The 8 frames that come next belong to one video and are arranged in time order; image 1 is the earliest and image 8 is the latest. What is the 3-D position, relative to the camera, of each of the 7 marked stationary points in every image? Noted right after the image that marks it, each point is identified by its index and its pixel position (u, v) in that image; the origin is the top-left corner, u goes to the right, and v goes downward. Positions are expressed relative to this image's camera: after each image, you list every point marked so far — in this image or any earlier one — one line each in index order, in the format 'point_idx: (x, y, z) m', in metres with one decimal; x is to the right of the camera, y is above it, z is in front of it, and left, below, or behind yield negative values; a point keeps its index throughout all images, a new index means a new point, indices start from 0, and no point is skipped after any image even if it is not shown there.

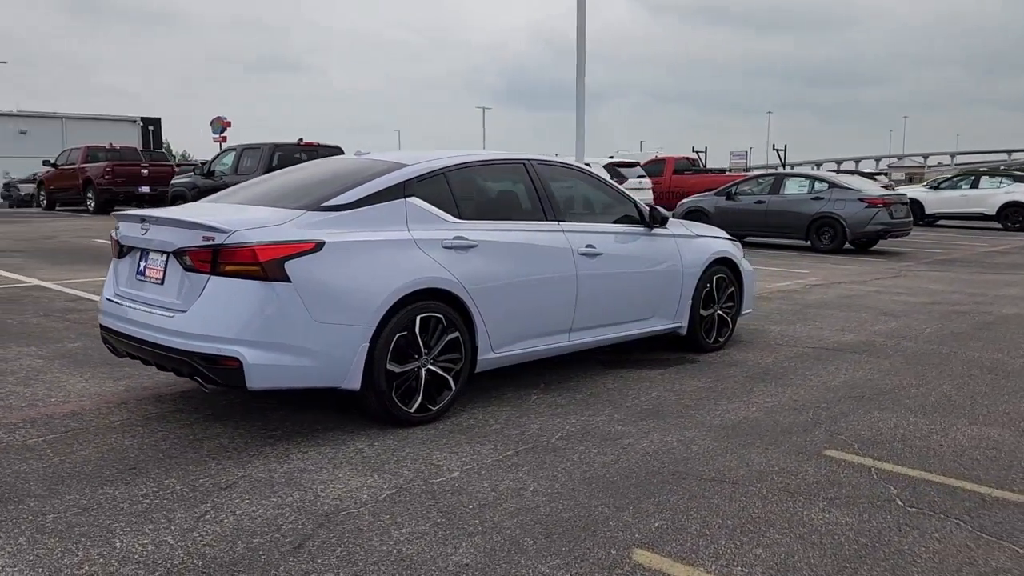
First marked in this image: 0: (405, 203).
0: (-0.6, +0.5, +4.7) m
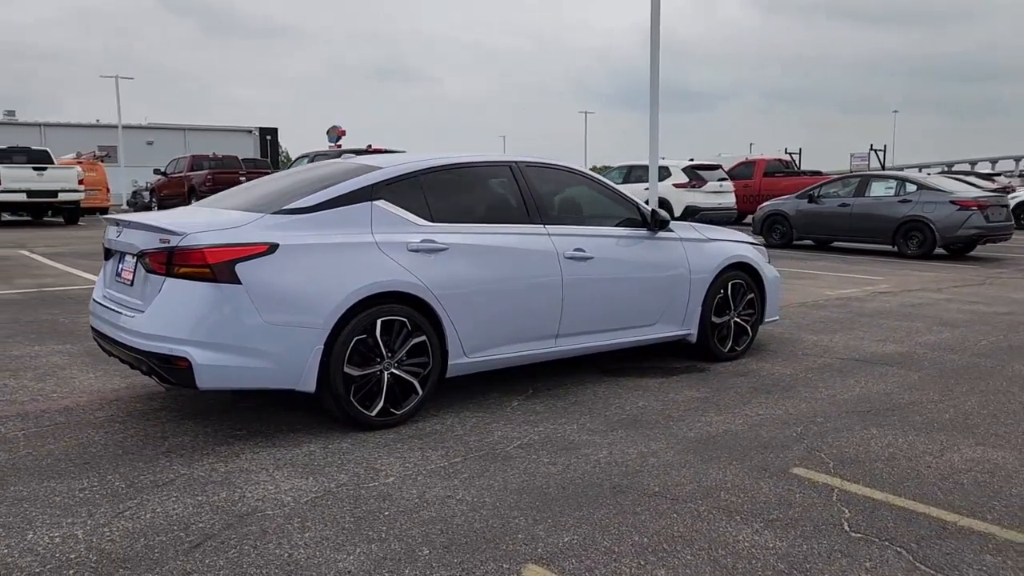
0: (-0.8, +0.4, +4.7) m
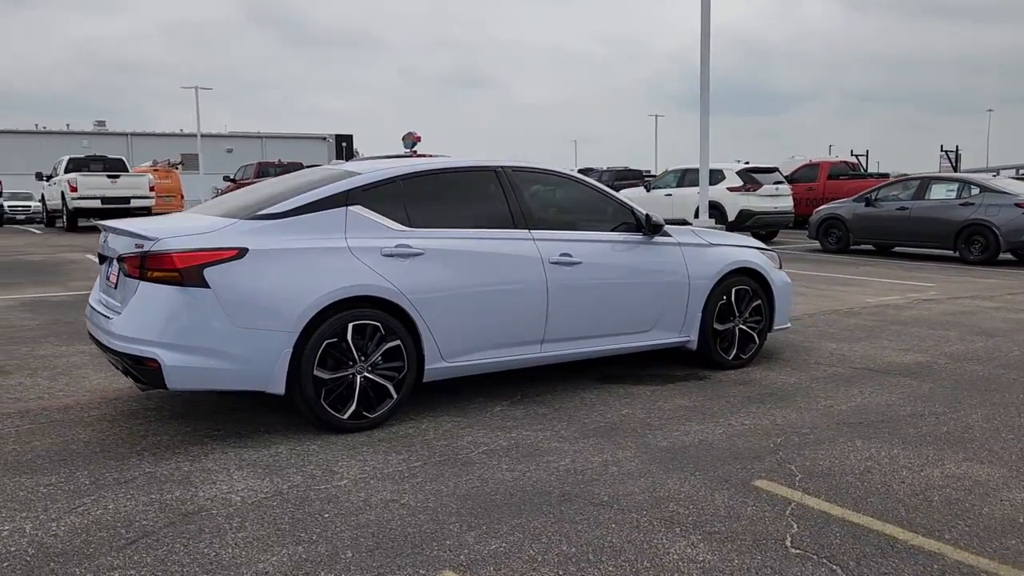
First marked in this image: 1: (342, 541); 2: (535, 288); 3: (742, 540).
0: (-0.9, +0.4, +4.8) m
1: (-0.7, -1.0, +3.3) m
2: (+0.1, 0.0, +5.3) m
3: (+0.9, -1.0, +3.4) m
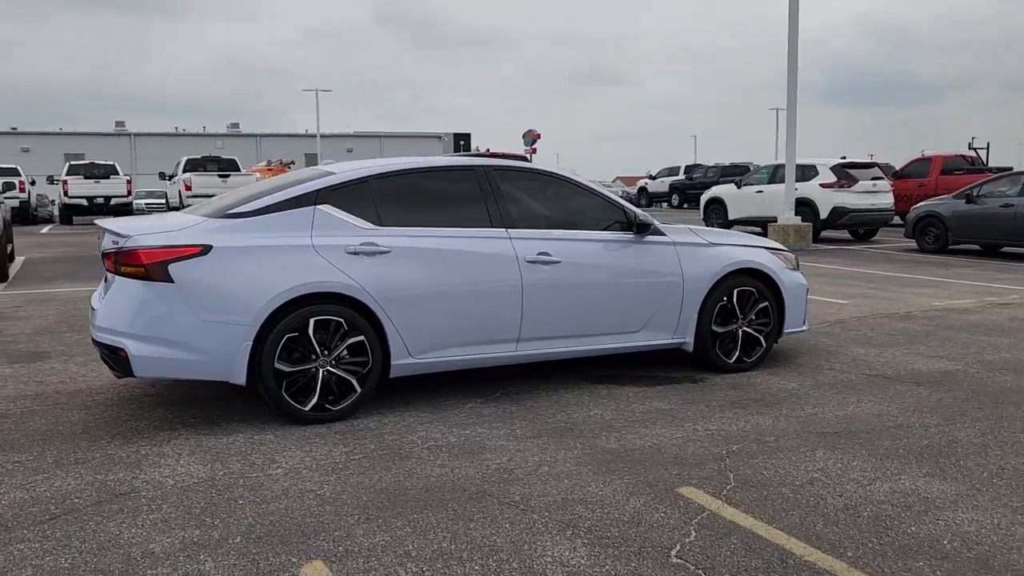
0: (-1.2, +0.4, +5.0) m
1: (-1.1, -1.0, +3.5) m
2: (0.0, 0.0, +5.3) m
3: (+0.4, -1.0, +3.3) m
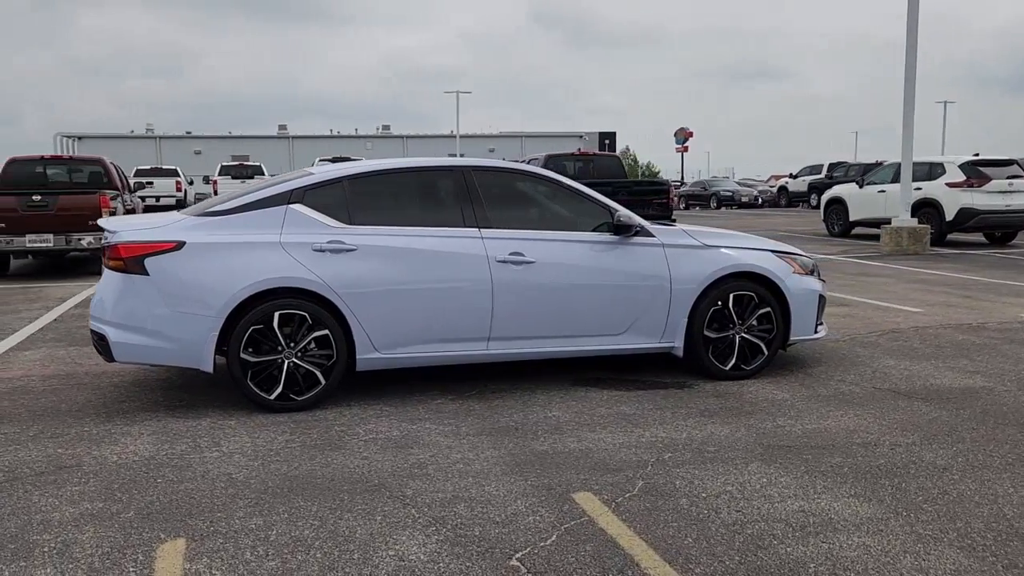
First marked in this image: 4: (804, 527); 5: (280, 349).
0: (-1.4, +0.5, +5.2) m
1: (-1.6, -0.9, +3.7) m
2: (-0.2, 0.0, +5.4) m
3: (-0.1, -1.0, +3.3) m
4: (+1.2, -1.0, +3.5) m
5: (-1.4, -0.4, +5.1) m
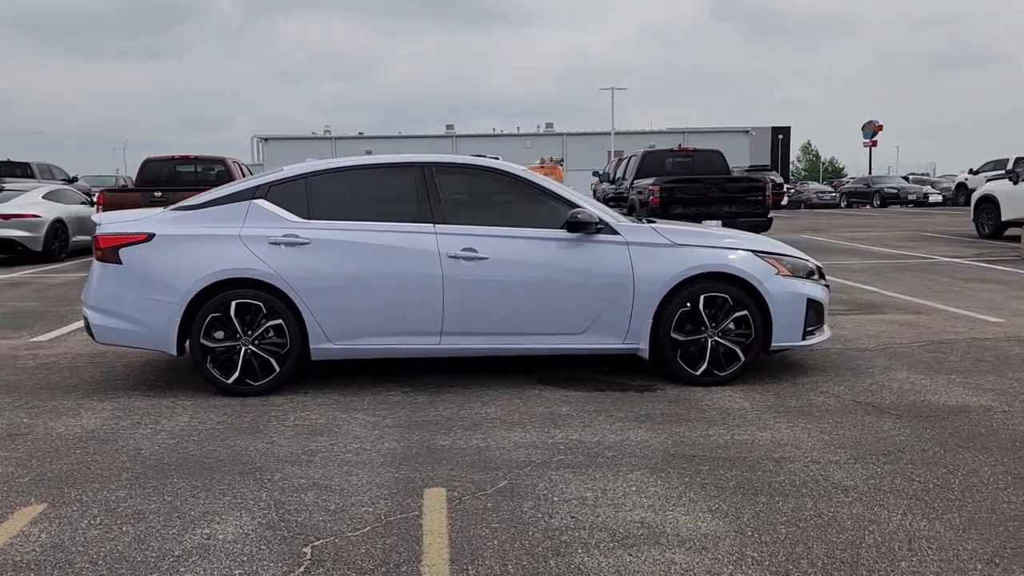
0: (-1.7, +0.5, +5.5) m
1: (-2.2, -0.9, +4.1) m
2: (-0.5, 0.0, +5.5) m
3: (-0.9, -1.0, +3.4) m
4: (+0.4, -1.0, +3.3) m
5: (-1.7, -0.3, +5.4) m
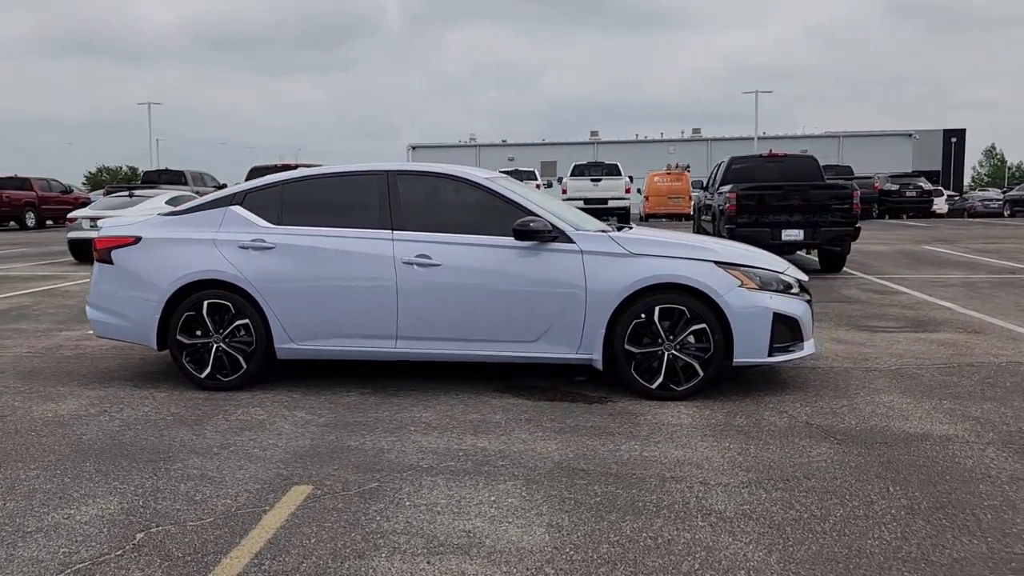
0: (-2.0, +0.5, +5.9) m
1: (-2.8, -0.9, +4.6) m
2: (-0.8, 0.0, +5.6) m
3: (-1.6, -1.0, +3.6) m
4: (-0.3, -1.0, +3.3) m
5: (-2.0, -0.3, +5.8) m
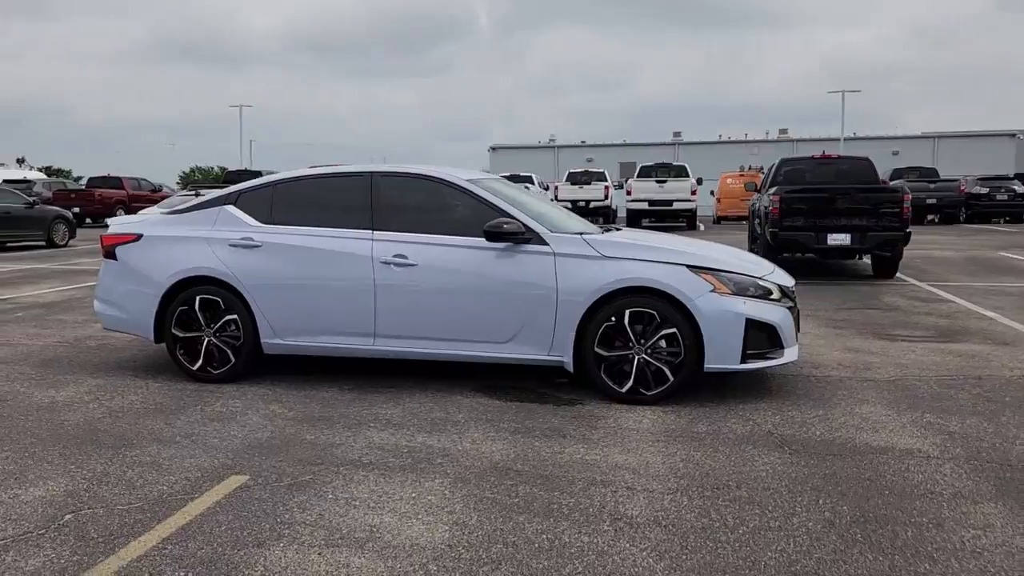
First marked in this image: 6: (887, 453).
0: (-2.1, +0.6, +6.1) m
1: (-3.0, -0.8, +4.9) m
2: (-1.0, 0.0, +5.8) m
3: (-1.9, -0.9, +3.8) m
4: (-0.7, -1.0, +3.4) m
5: (-2.2, -0.3, +6.0) m
6: (+2.0, -0.9, +4.5) m
